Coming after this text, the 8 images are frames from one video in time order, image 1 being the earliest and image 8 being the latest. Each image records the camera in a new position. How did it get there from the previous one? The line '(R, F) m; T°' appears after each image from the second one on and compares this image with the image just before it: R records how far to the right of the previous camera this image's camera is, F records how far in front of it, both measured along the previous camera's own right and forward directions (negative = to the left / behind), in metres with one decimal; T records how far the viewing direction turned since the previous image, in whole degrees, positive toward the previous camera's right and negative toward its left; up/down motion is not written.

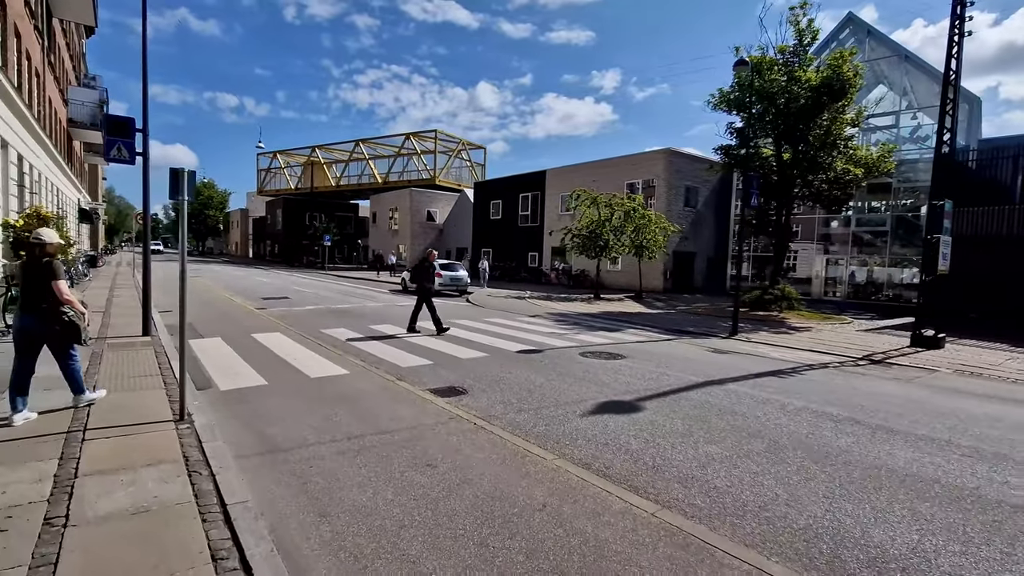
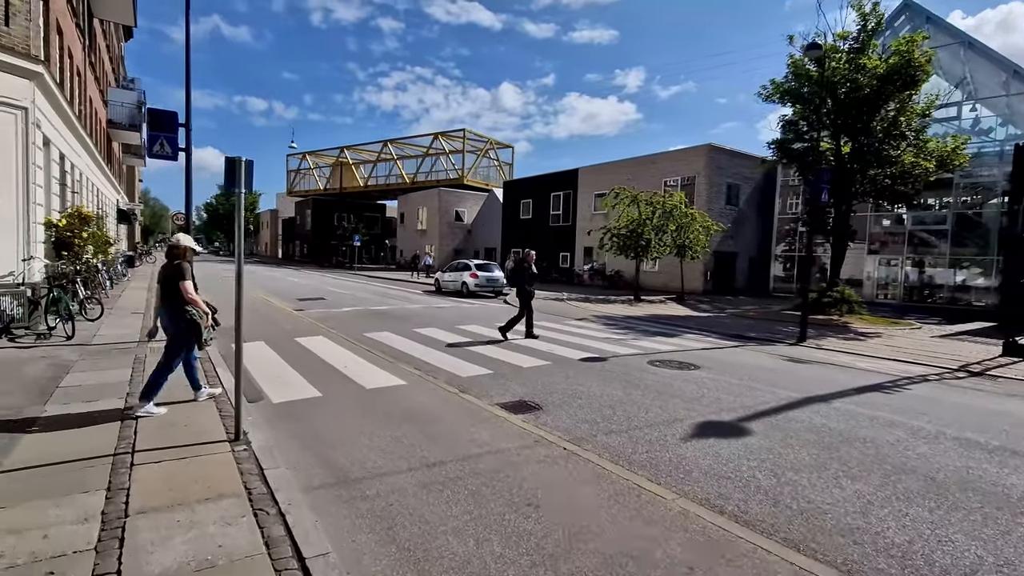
(-0.7, +0.7) m; -2°
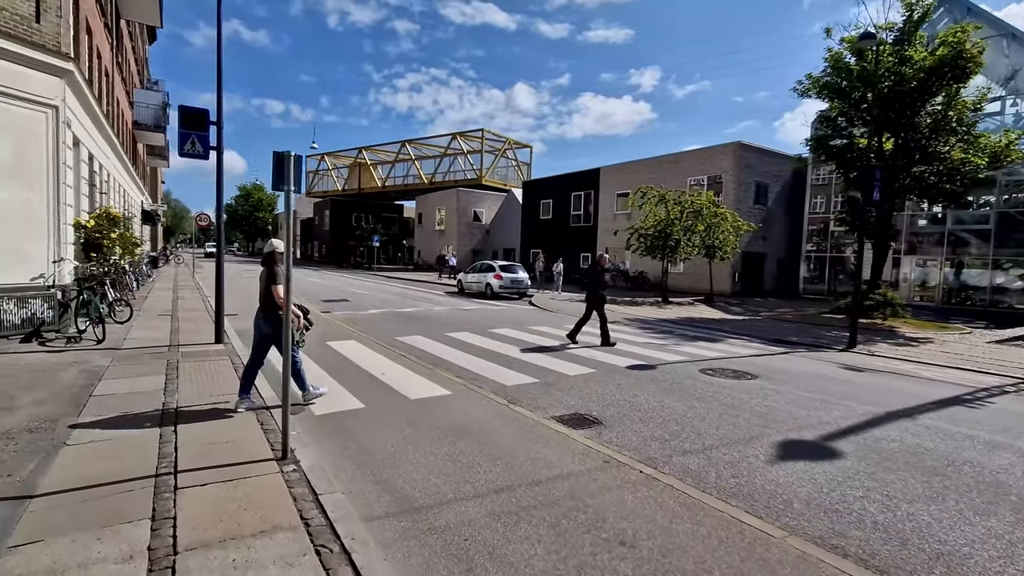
(-0.5, +0.4) m; -2°
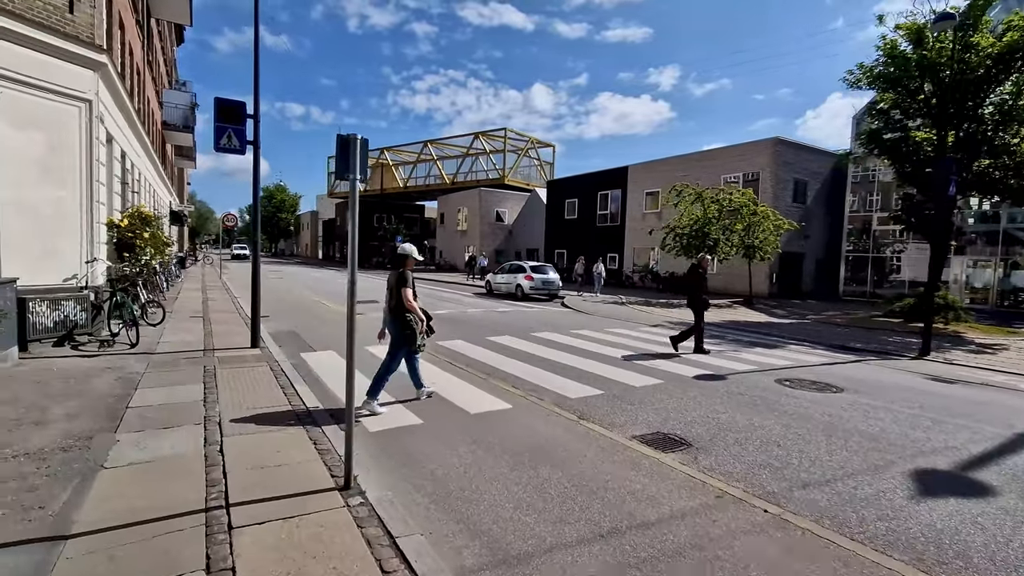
(-0.6, +0.6) m; -2°
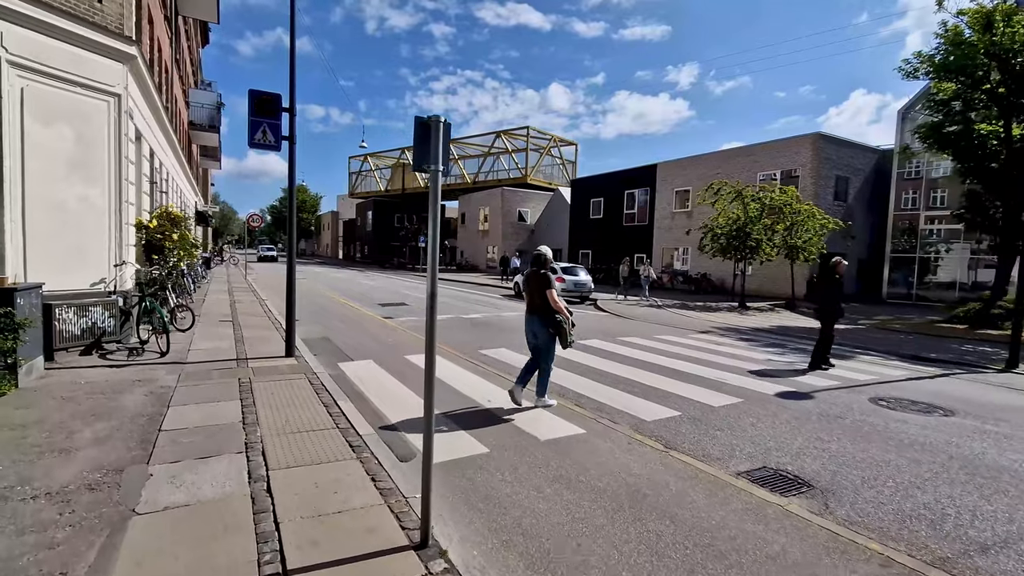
(-0.6, +0.7) m; -2°
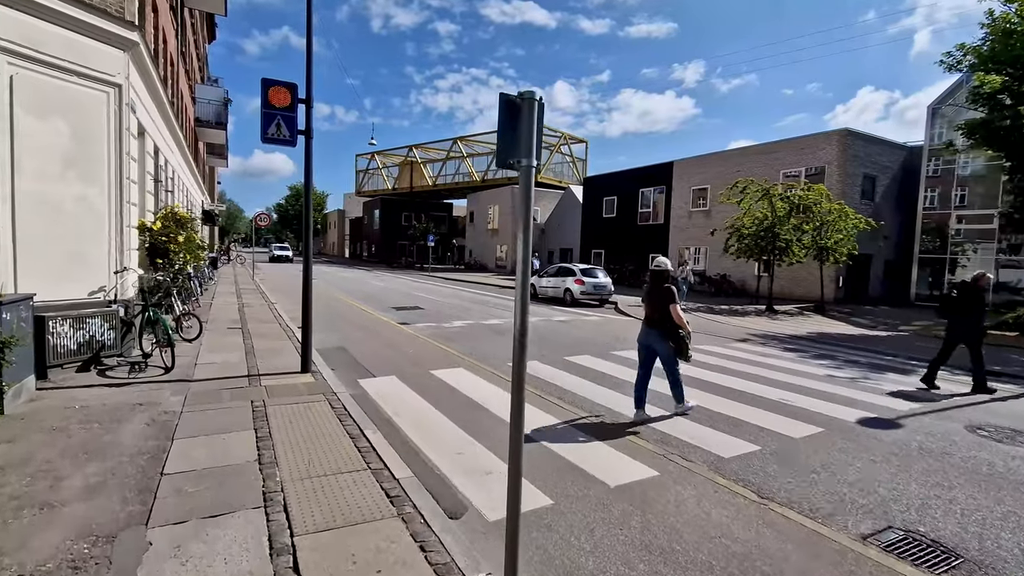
(-0.5, +0.8) m; -1°
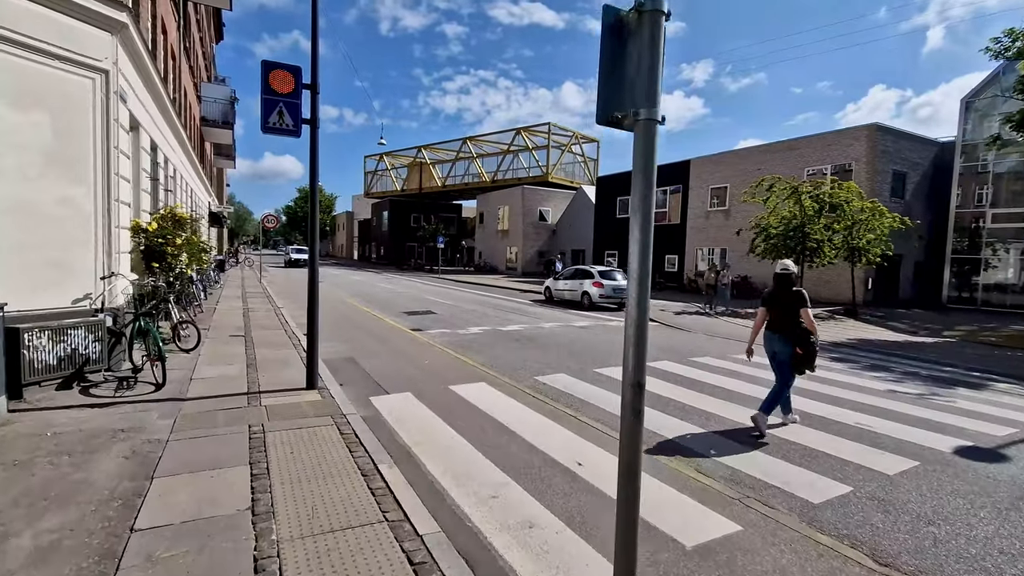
(-0.3, +0.8) m; -1°
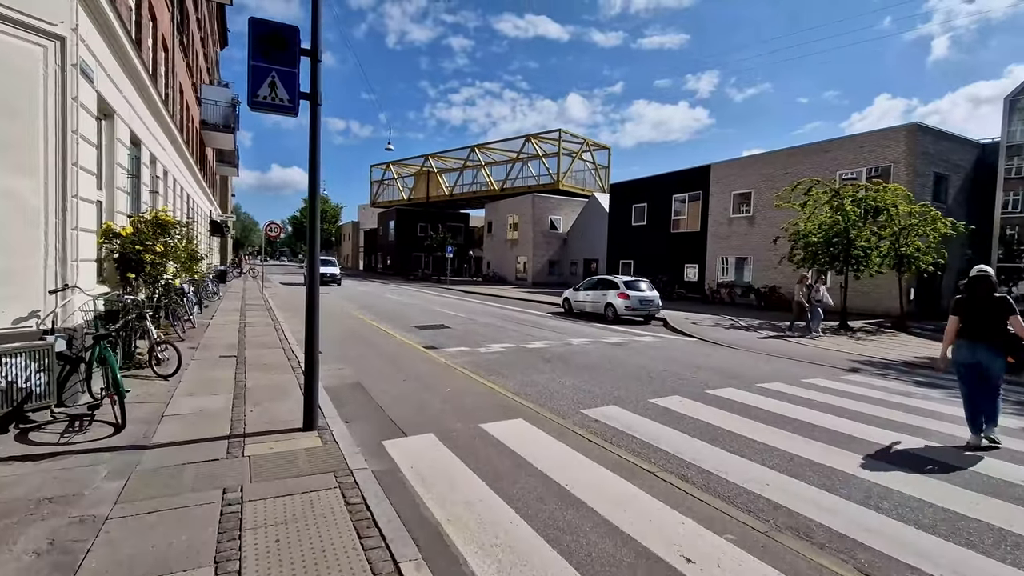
(-0.5, +1.4) m; -1°
